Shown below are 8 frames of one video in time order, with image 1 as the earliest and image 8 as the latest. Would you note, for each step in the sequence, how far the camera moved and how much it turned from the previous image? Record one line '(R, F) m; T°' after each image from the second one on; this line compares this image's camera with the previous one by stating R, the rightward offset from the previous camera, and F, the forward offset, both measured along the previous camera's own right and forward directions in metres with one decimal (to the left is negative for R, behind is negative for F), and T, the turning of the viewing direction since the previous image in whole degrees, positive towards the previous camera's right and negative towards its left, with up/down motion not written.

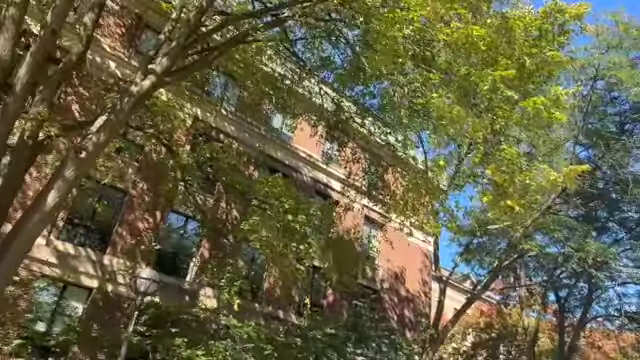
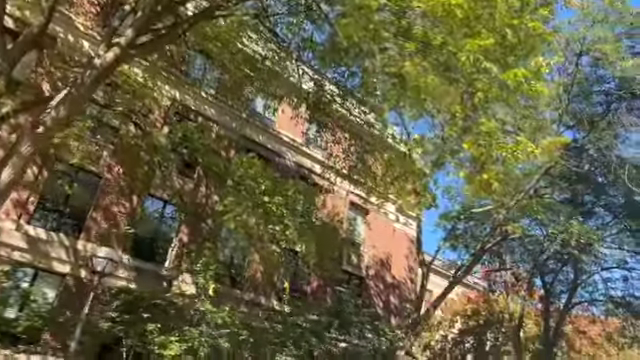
(+0.4, +0.5) m; +1°
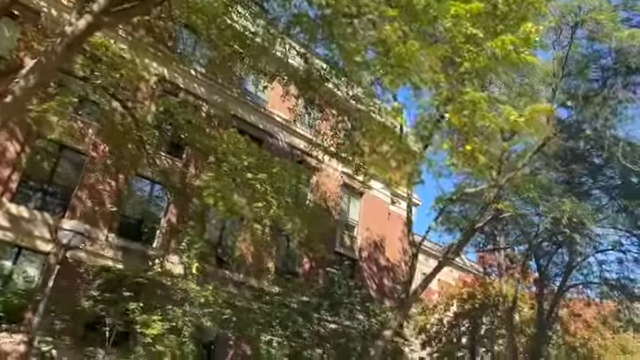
(+0.5, +0.4) m; 0°
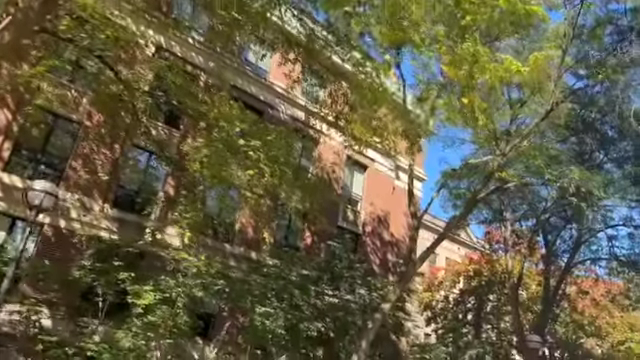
(+0.4, +0.6) m; -1°
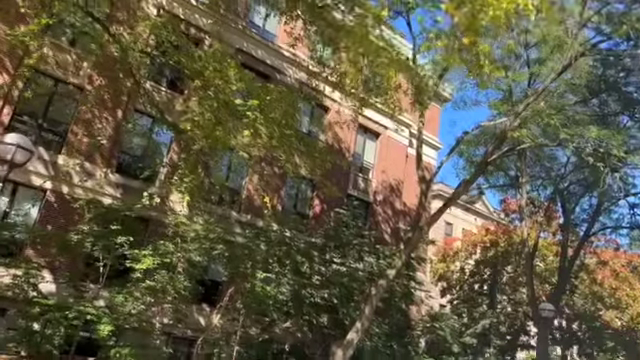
(+0.5, +0.6) m; -2°
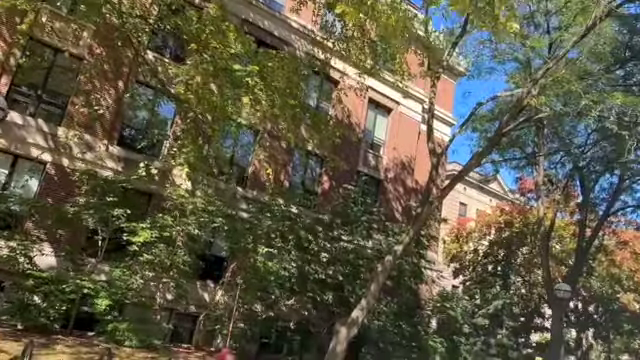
(+0.3, +0.7) m; -2°
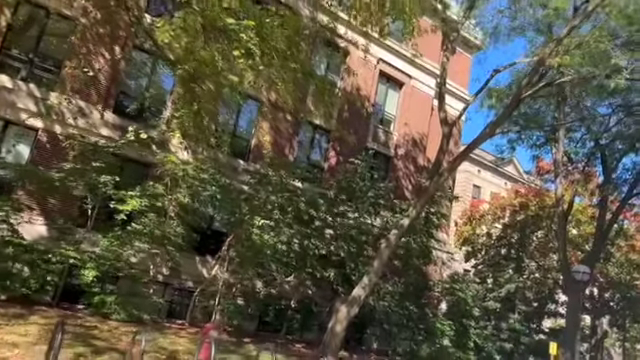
(+0.3, +0.9) m; -2°
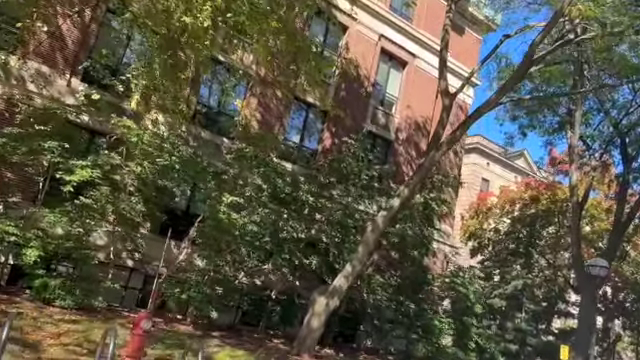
(+0.7, +1.7) m; -1°
